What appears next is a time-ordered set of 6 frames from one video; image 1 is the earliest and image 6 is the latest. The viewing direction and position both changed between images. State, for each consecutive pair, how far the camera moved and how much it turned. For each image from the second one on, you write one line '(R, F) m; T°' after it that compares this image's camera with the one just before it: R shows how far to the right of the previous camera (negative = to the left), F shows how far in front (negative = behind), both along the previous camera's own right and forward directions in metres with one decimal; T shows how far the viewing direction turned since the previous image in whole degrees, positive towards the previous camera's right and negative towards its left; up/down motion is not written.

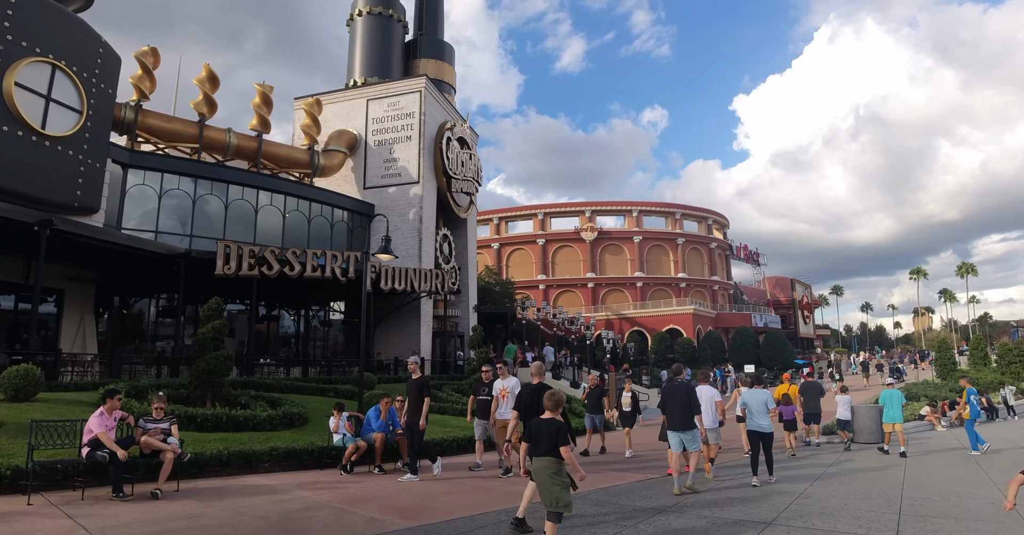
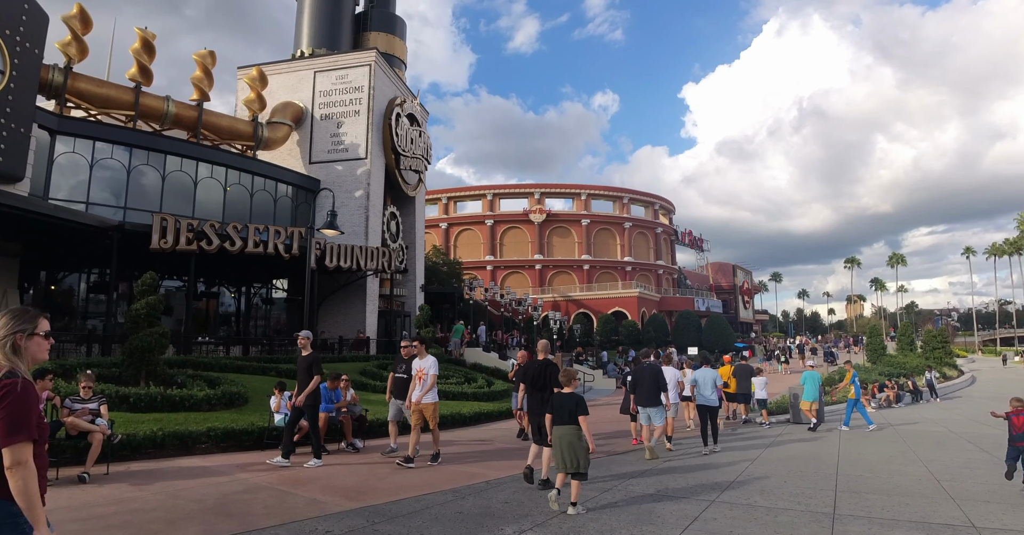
(0.0, +0.1) m; +5°
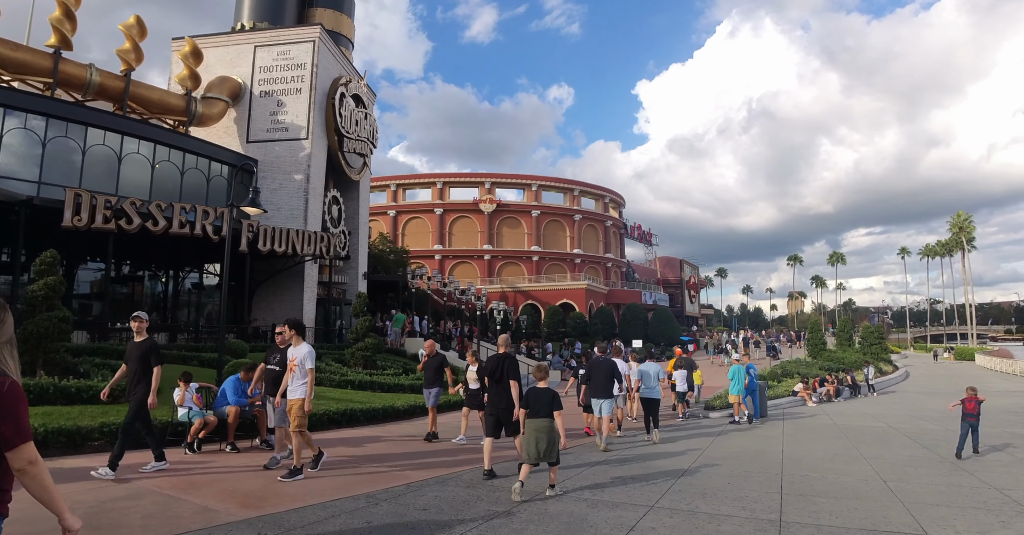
(+0.2, +0.6) m; +4°
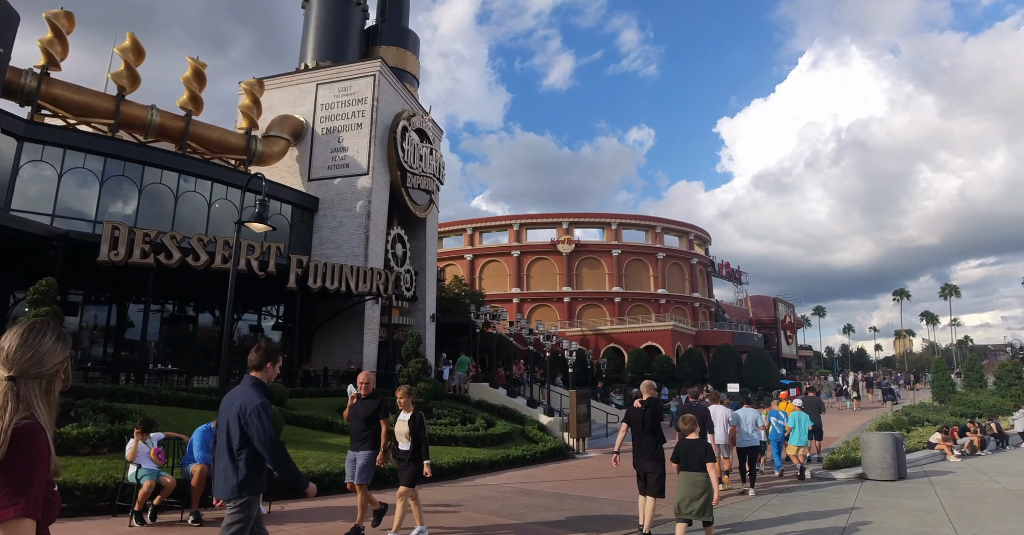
(+0.3, +2.4) m; -7°
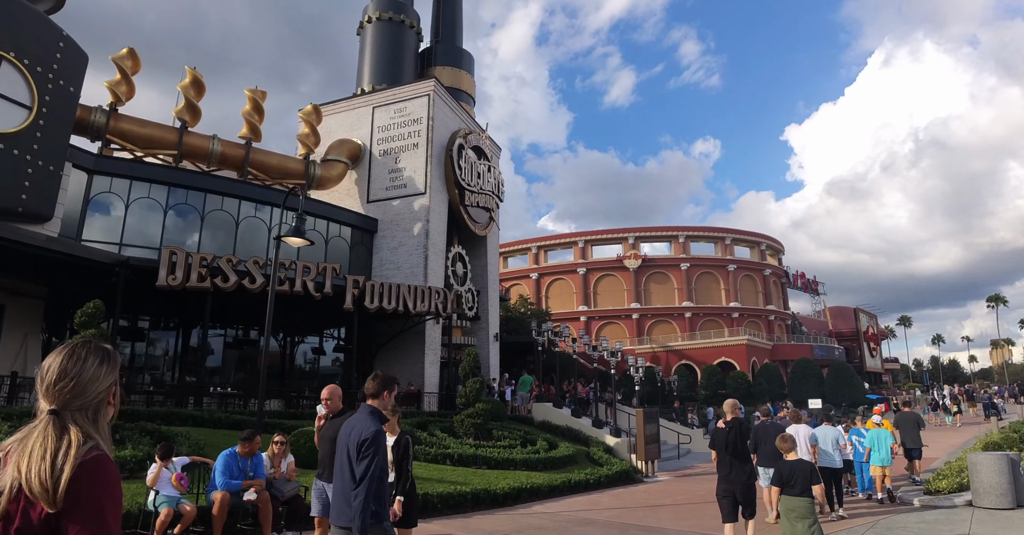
(+0.1, +0.8) m; -6°
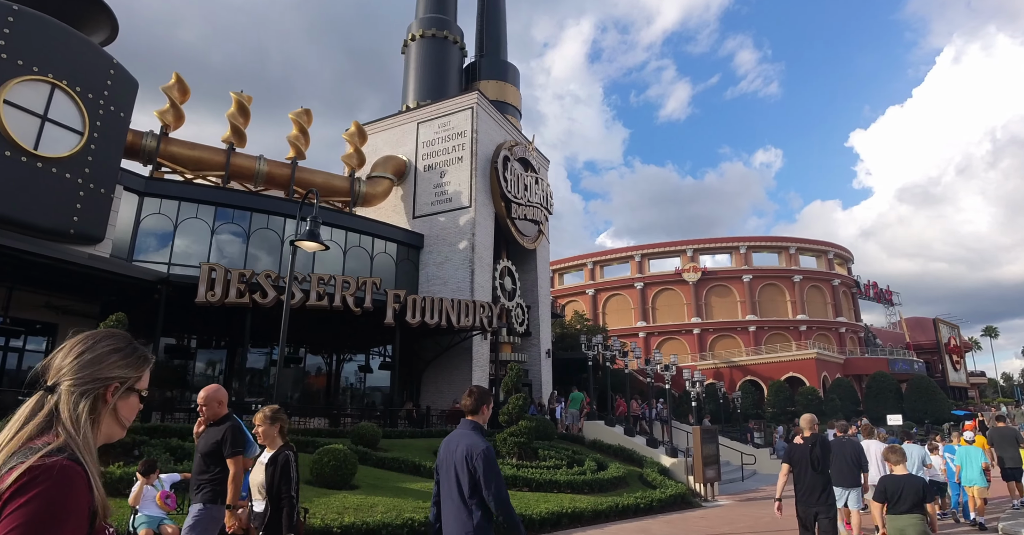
(+0.4, +0.8) m; -5°
